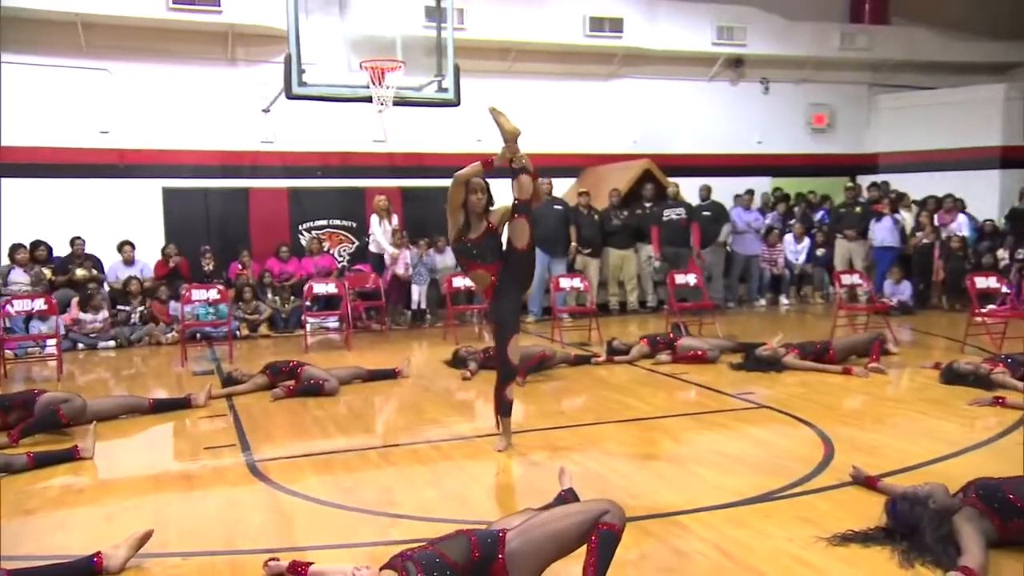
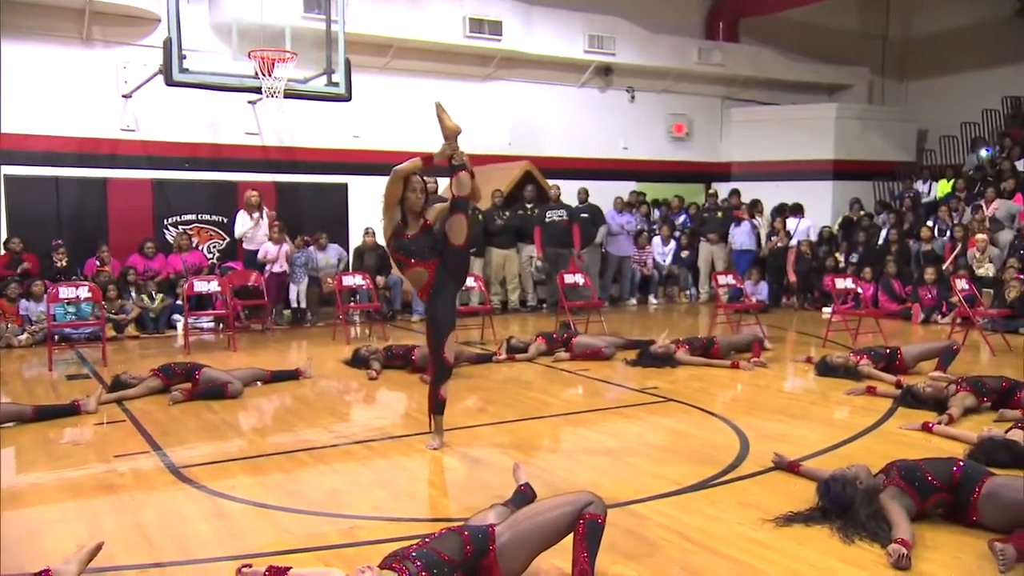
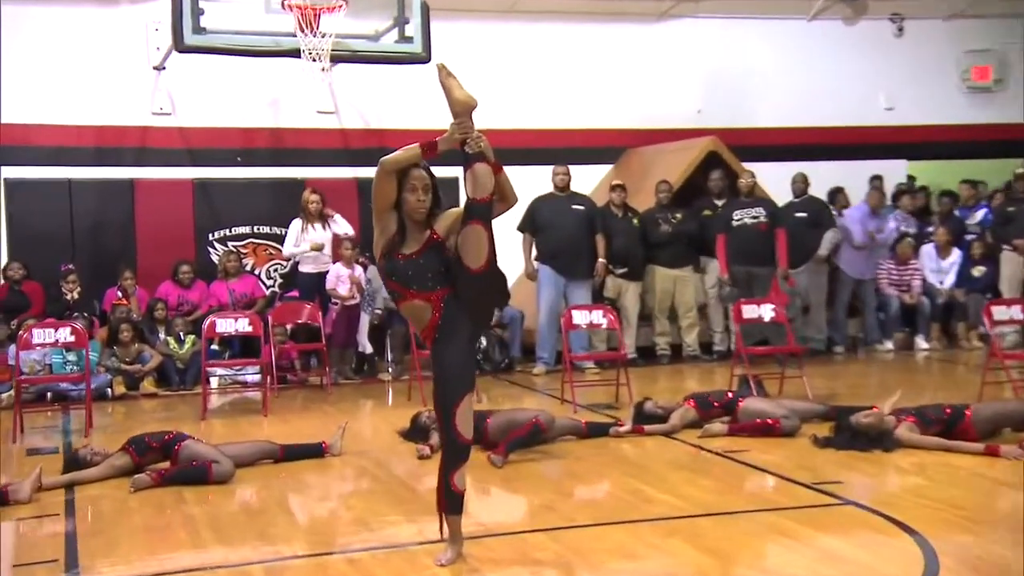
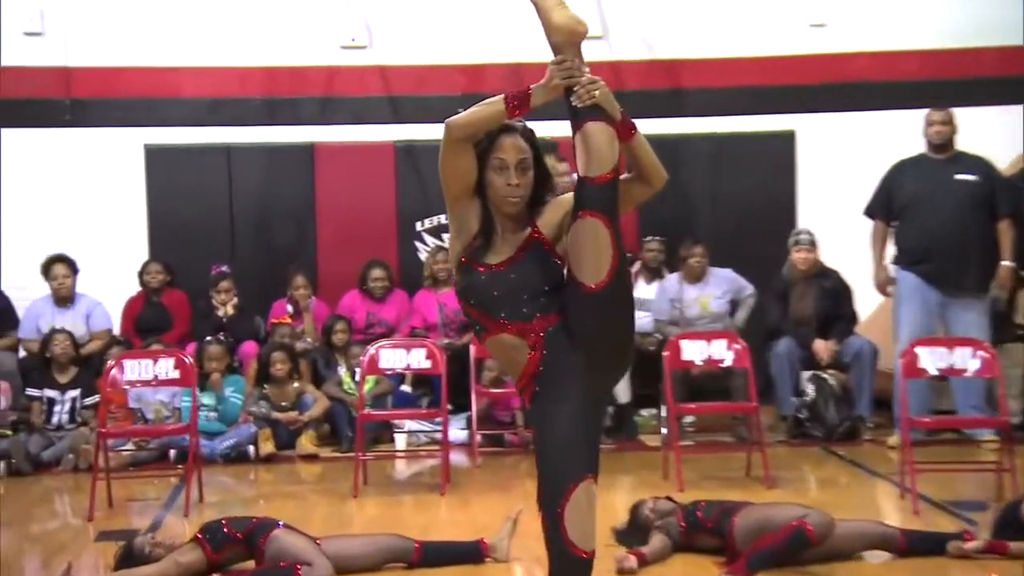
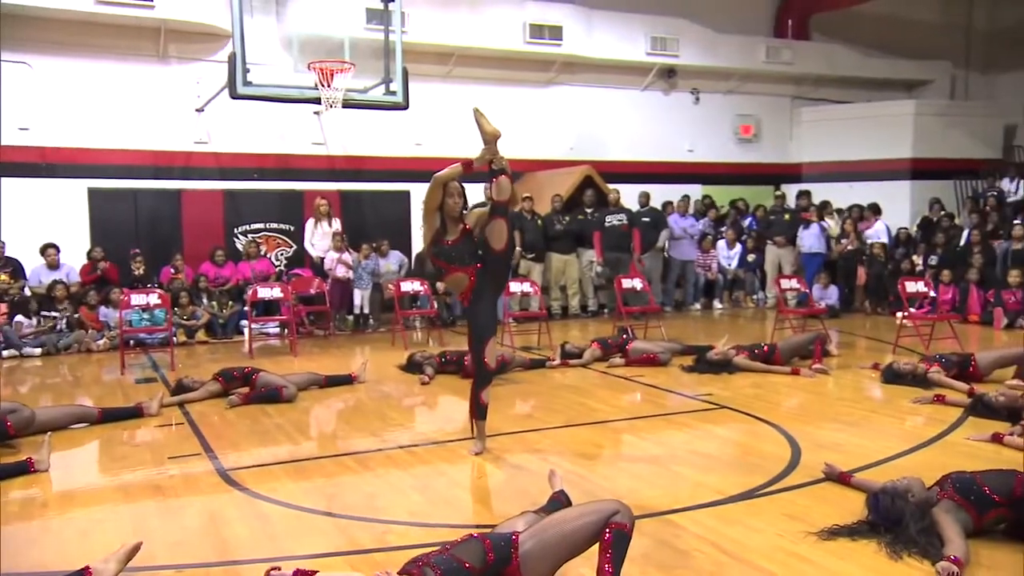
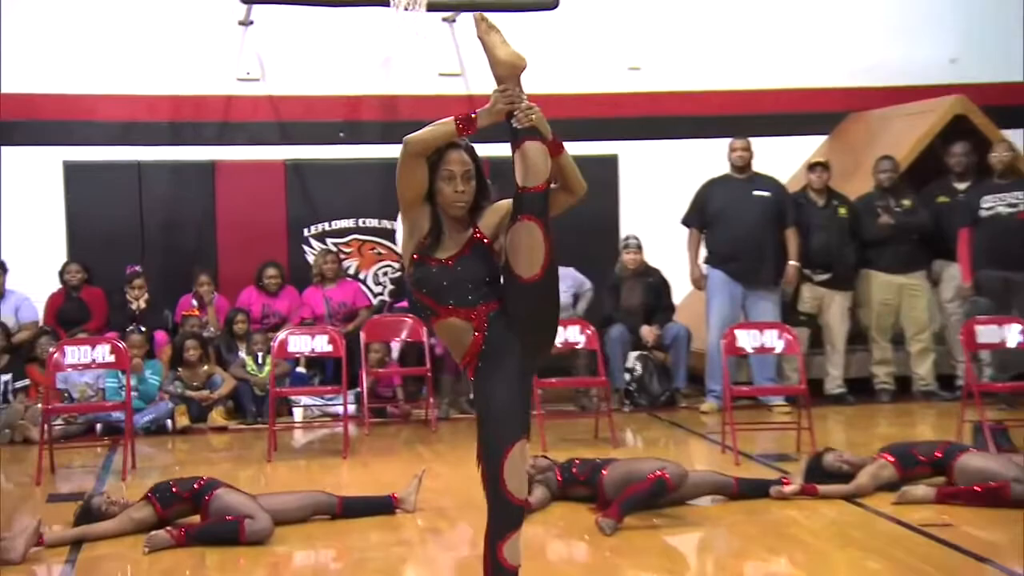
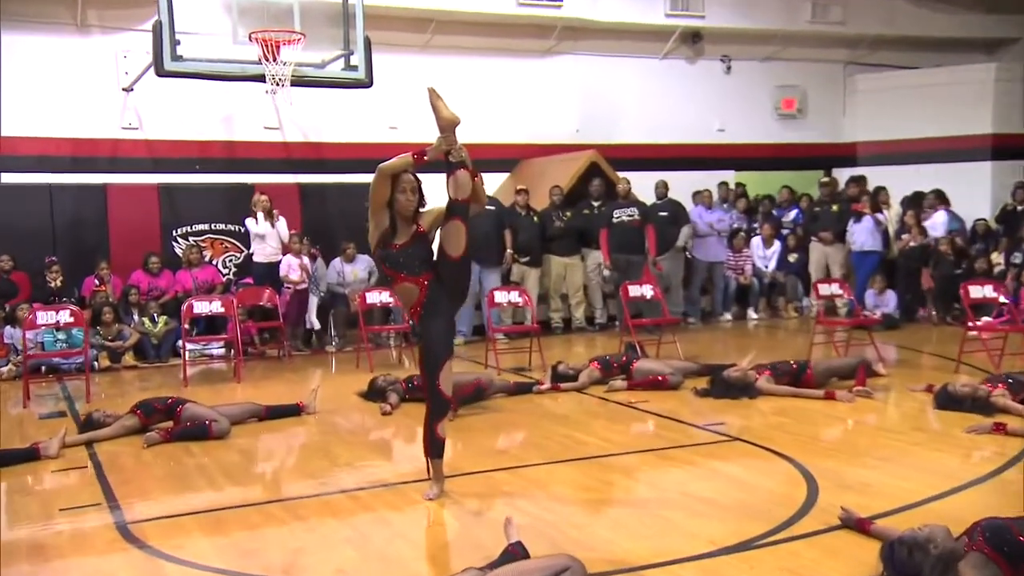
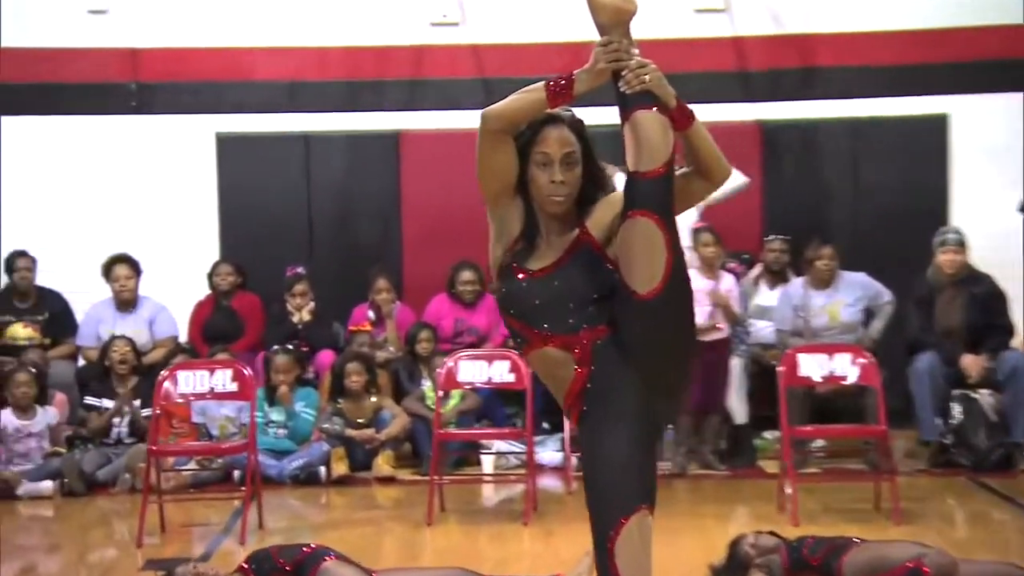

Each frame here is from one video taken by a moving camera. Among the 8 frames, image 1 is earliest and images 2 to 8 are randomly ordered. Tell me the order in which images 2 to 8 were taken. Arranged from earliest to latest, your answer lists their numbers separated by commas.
5, 2, 7, 3, 6, 4, 8
